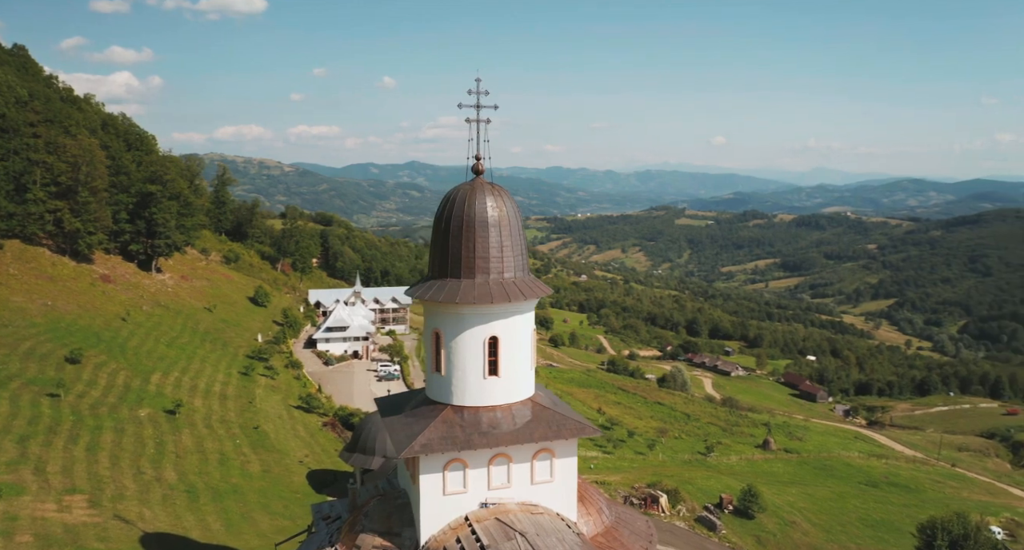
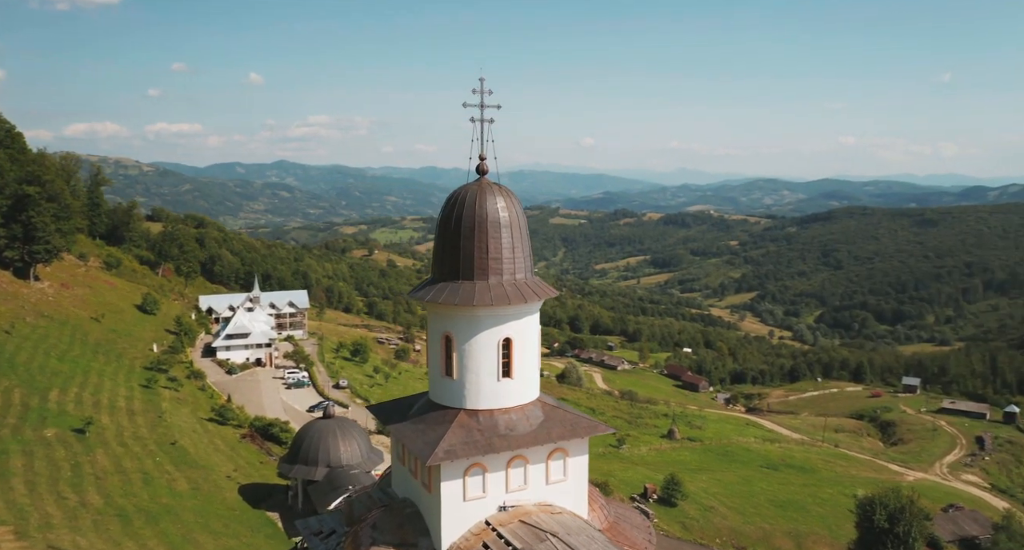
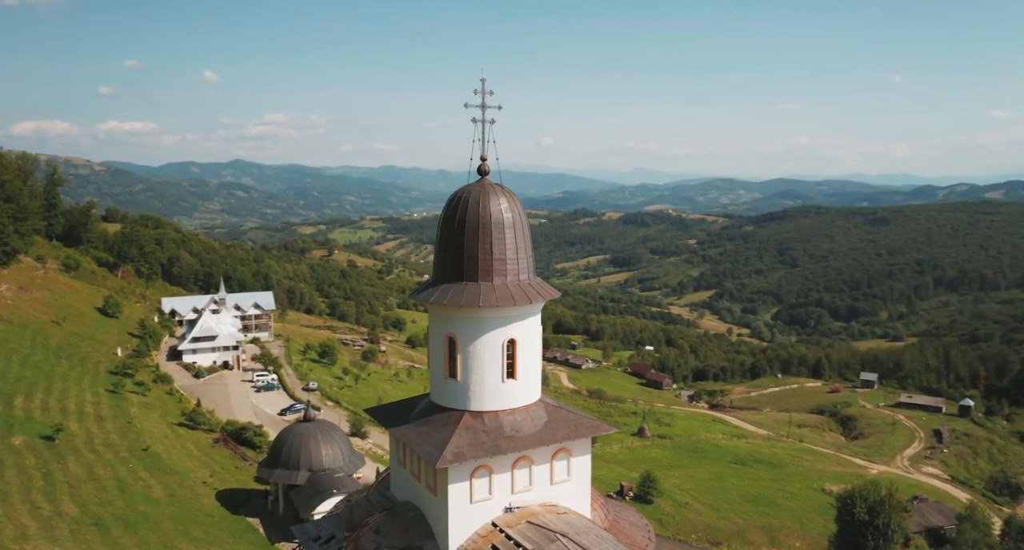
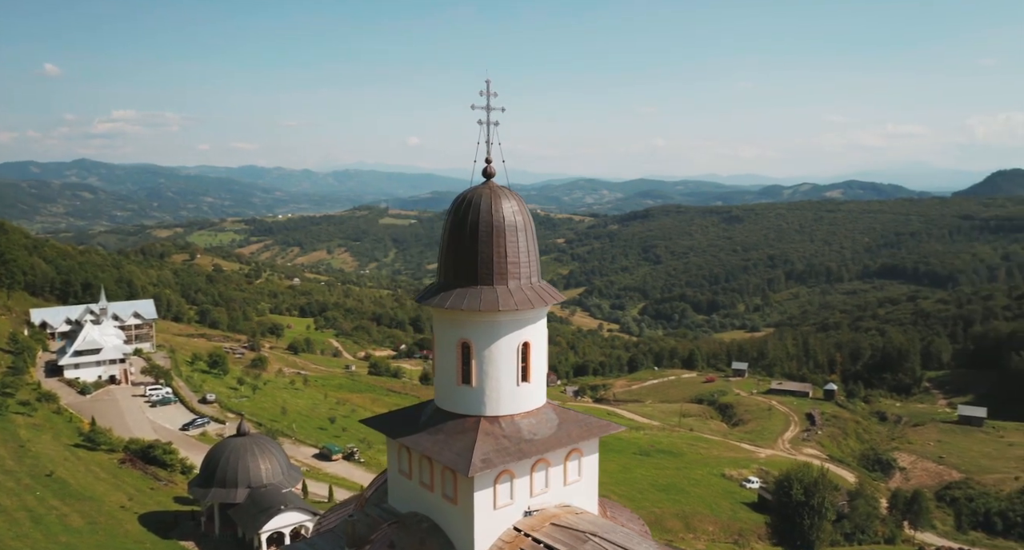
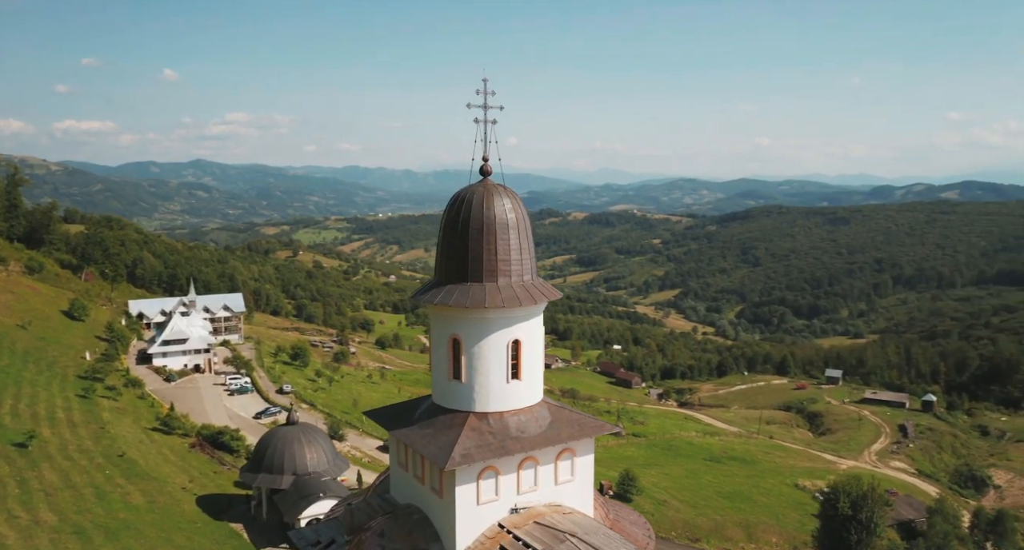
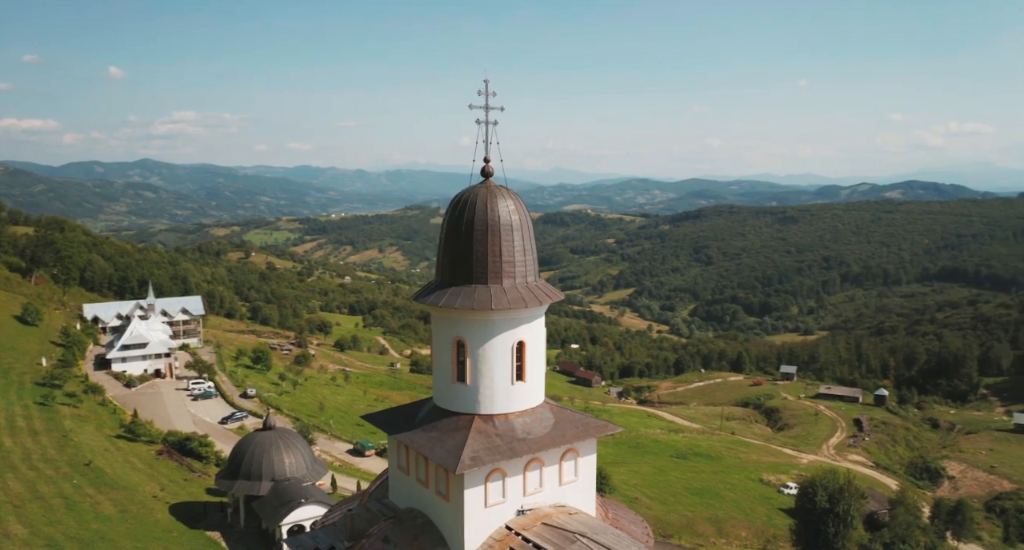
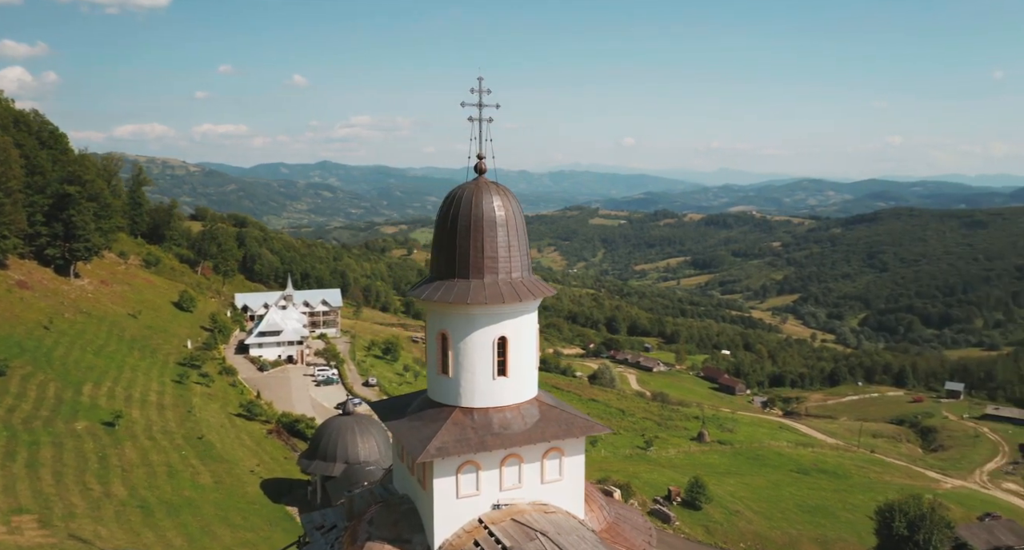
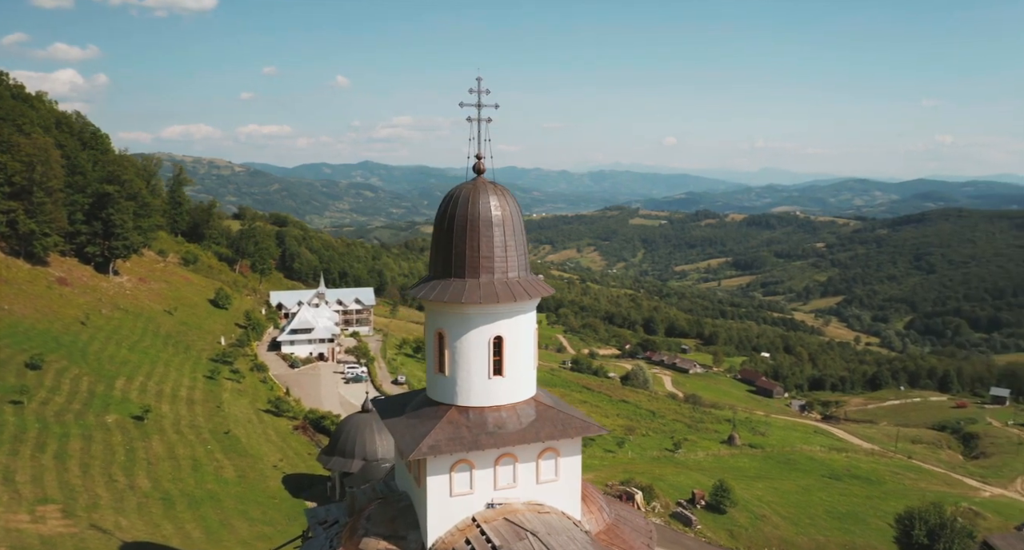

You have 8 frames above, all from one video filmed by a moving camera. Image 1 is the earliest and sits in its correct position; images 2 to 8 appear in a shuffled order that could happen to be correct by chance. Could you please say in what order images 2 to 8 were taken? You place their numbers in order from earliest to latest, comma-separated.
8, 7, 2, 3, 5, 6, 4
